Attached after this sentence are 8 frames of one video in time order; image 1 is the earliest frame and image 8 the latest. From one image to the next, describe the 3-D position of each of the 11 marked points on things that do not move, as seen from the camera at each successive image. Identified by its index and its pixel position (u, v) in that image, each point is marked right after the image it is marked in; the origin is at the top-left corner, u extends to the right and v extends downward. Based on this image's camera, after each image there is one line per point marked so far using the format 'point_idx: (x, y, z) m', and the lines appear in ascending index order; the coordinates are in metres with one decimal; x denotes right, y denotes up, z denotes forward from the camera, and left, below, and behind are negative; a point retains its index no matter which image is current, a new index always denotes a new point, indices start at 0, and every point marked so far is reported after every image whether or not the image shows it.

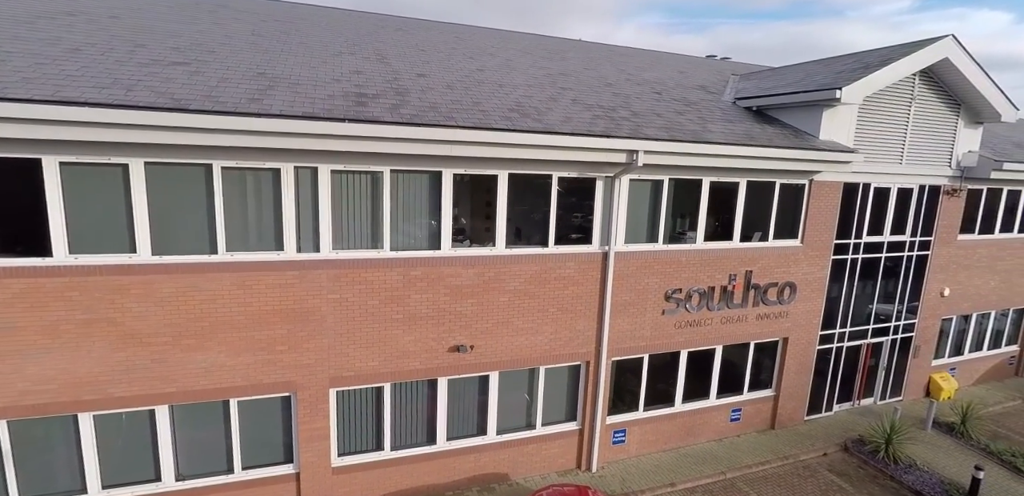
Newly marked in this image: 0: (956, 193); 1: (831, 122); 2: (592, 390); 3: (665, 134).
0: (+11.1, +1.4, +13.2) m
1: (+6.7, +2.7, +11.2) m
2: (+1.5, -2.7, +10.2) m
3: (+2.7, +2.0, +9.3) m
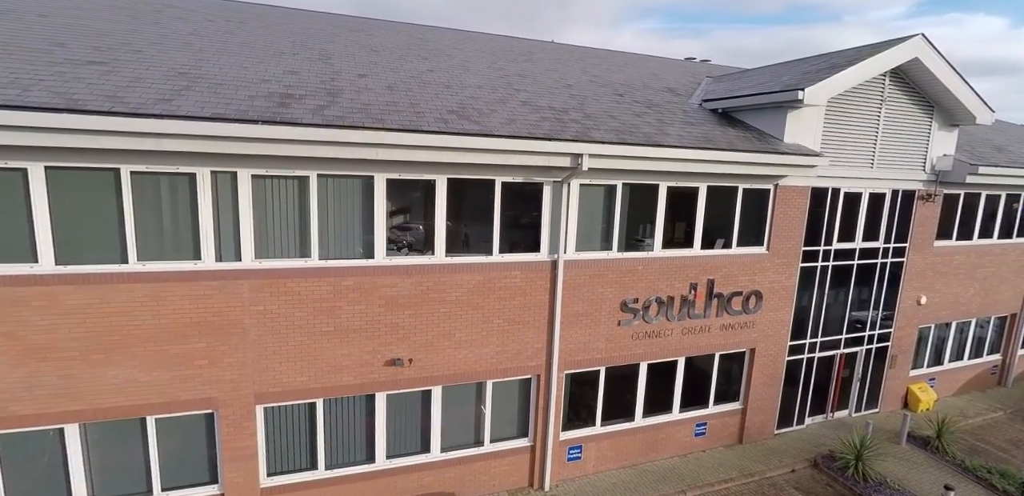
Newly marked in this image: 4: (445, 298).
0: (+10.1, +1.2, +12.8) m
1: (+5.7, +2.5, +10.7) m
2: (+0.5, -2.9, +9.7) m
3: (+1.7, +1.9, +8.9) m
4: (-1.1, -0.8, +8.6) m
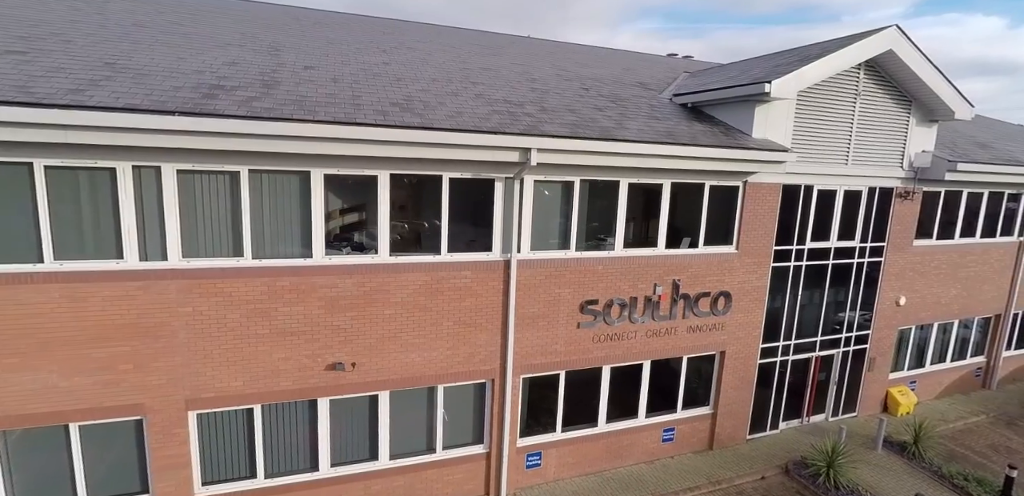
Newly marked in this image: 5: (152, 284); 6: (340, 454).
0: (+9.3, +1.2, +12.4) m
1: (+4.9, +2.5, +10.4) m
2: (-0.3, -2.8, +9.3) m
3: (+0.9, +1.9, +8.5) m
4: (-1.9, -0.8, +8.3) m
5: (-4.9, -0.5, +7.2) m
6: (-2.8, -3.4, +8.7) m
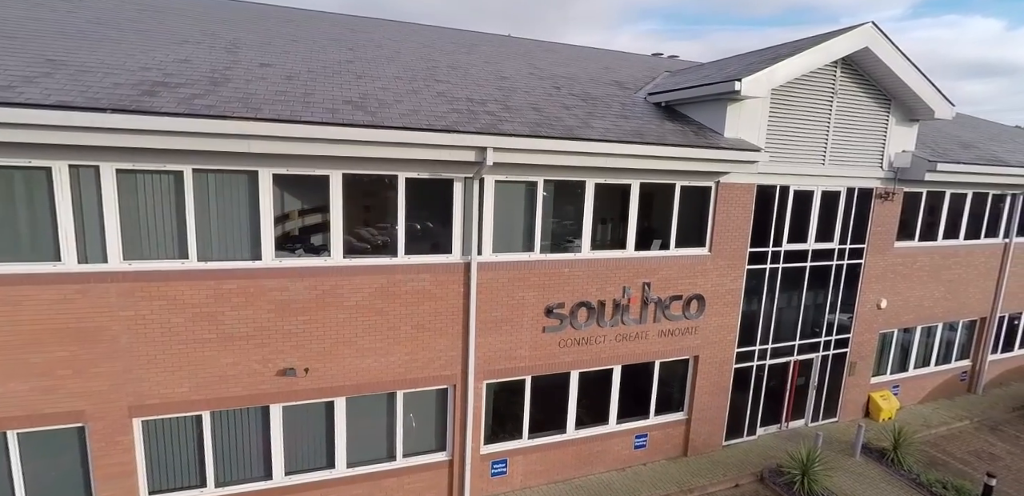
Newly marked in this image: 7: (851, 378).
0: (+8.7, +1.2, +12.2) m
1: (+4.3, +2.5, +10.1) m
2: (-0.9, -2.9, +9.1) m
3: (+0.3, +1.9, +8.3) m
4: (-2.5, -0.8, +8.0) m
5: (-5.5, -0.5, +7.0) m
6: (-3.5, -3.4, +8.5) m
7: (+8.2, -3.1, +12.8) m
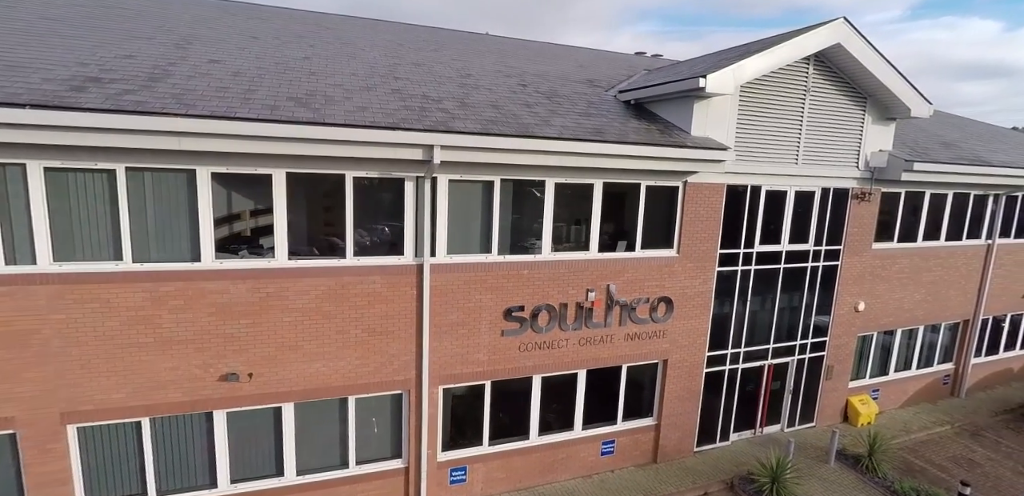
0: (+8.0, +1.2, +11.9) m
1: (+3.6, +2.5, +9.9) m
2: (-1.6, -2.9, +8.8) m
3: (-0.4, +1.9, +8.0) m
4: (-3.3, -0.8, +7.8) m
5: (-6.2, -0.5, +6.7) m
6: (-4.2, -3.4, +8.2) m
7: (+7.5, -3.2, +12.5) m
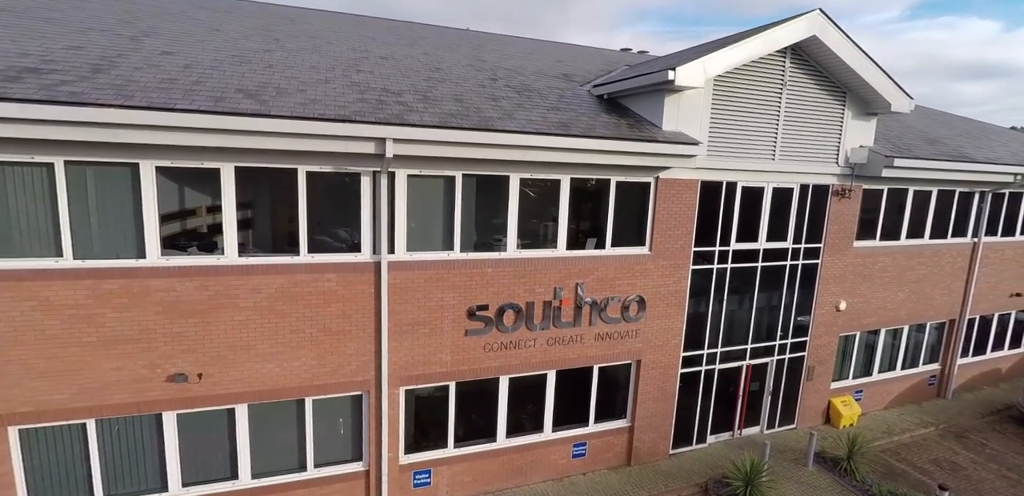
0: (+7.4, +1.2, +11.7) m
1: (+3.0, +2.5, +9.6) m
2: (-2.2, -2.9, +8.6) m
3: (-1.0, +1.9, +7.8) m
4: (-3.9, -0.8, +7.5) m
5: (-6.8, -0.5, +6.5) m
6: (-4.8, -3.4, +8.0) m
7: (+6.9, -3.1, +12.3) m
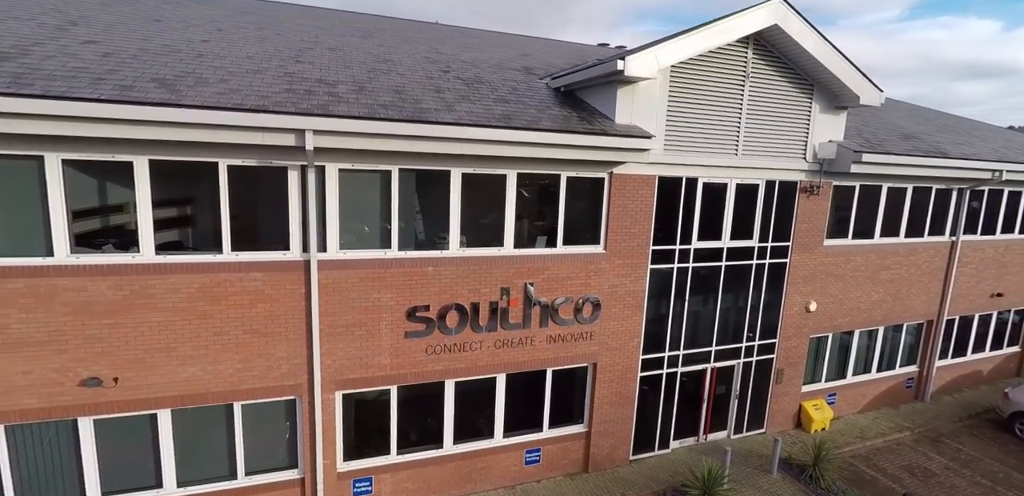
0: (+6.4, +1.2, +11.3) m
1: (+2.1, +2.6, +9.2) m
2: (-3.1, -2.8, +8.2) m
3: (-2.0, +1.9, +7.4) m
4: (-4.8, -0.8, +7.2) m
5: (-7.7, -0.4, +6.1) m
6: (-5.7, -3.4, +7.6) m
7: (+6.0, -3.1, +11.9) m
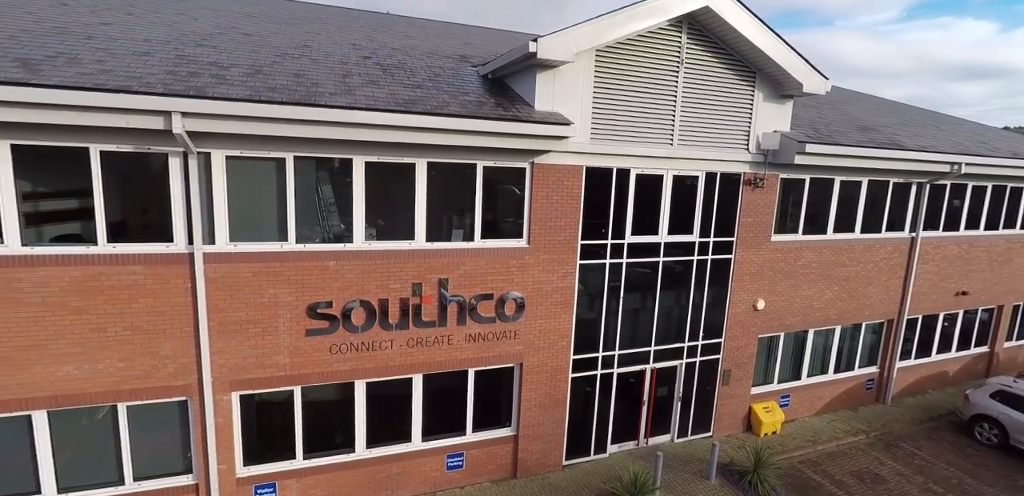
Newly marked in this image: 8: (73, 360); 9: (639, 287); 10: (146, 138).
0: (+5.1, +1.3, +10.8) m
1: (+0.7, +2.7, +8.8) m
2: (-4.5, -2.7, +7.8) m
3: (-3.4, +2.1, +7.0) m
4: (-6.2, -0.7, +6.7) m
5: (-9.2, -0.3, +5.7) m
6: (-7.1, -3.2, +7.2) m
7: (+4.6, -3.0, +11.4) m
8: (-5.8, -1.5, +7.0) m
9: (+2.5, -0.7, +10.3) m
10: (-4.7, +1.4, +6.9) m
